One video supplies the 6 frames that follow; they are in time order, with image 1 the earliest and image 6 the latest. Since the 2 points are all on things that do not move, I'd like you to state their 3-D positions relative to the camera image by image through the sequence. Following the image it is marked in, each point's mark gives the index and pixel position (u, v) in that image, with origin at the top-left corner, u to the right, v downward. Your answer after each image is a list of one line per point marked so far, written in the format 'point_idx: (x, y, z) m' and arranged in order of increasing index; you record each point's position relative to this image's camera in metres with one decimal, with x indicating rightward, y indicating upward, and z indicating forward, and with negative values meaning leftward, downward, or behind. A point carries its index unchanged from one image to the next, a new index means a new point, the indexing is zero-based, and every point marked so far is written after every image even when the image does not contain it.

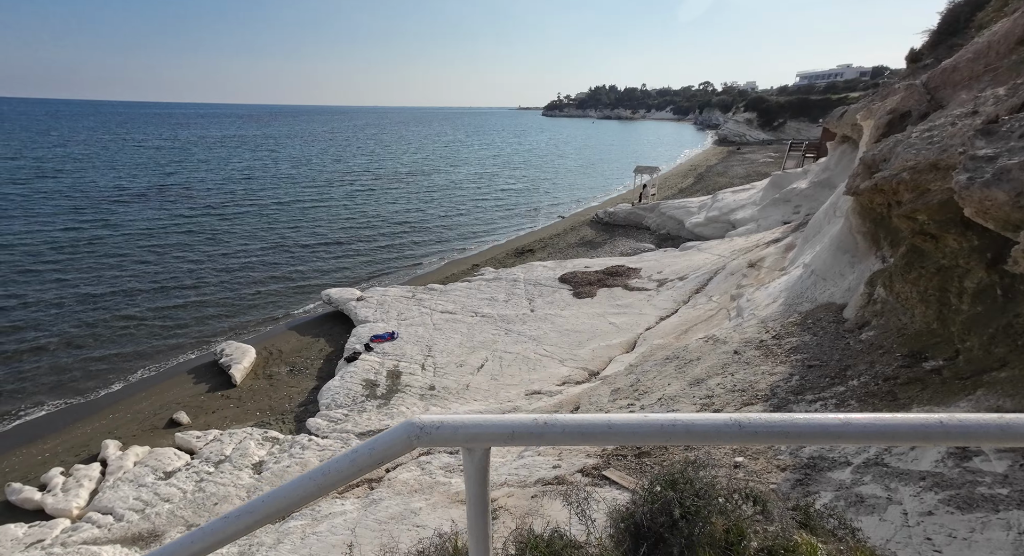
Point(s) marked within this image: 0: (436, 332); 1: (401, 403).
0: (-2.3, -1.6, +13.6) m
1: (-2.4, -2.6, +9.8) m
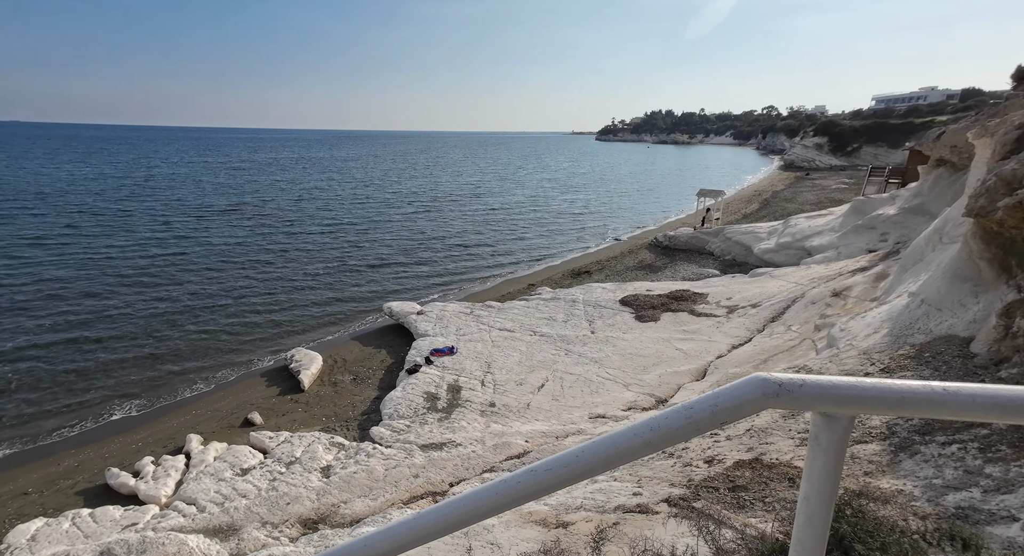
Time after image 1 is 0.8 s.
0: (-0.6, -2.1, +13.7) m
1: (-1.1, -3.0, +9.8) m
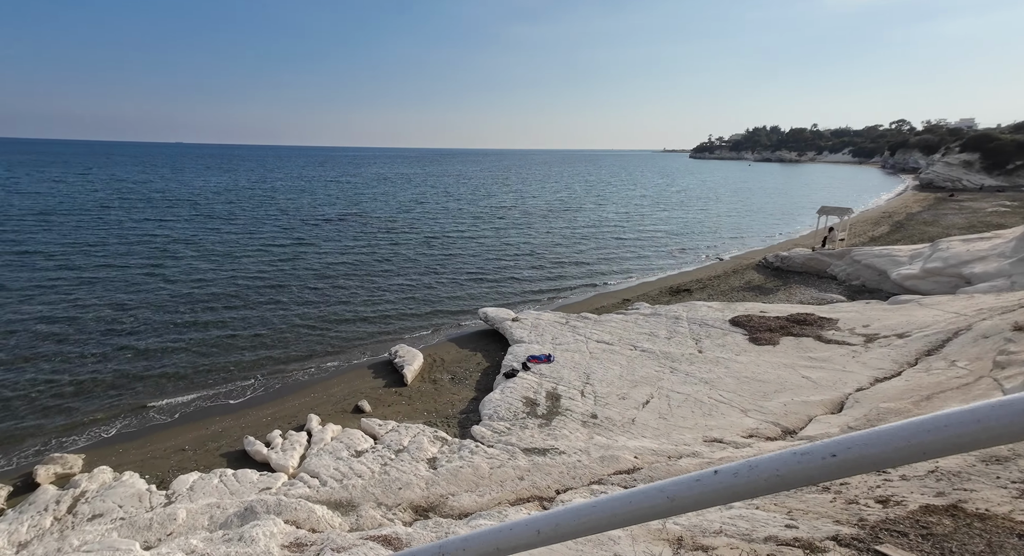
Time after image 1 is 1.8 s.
0: (+2.3, -2.4, +13.4) m
1: (+1.1, -3.1, +9.6) m
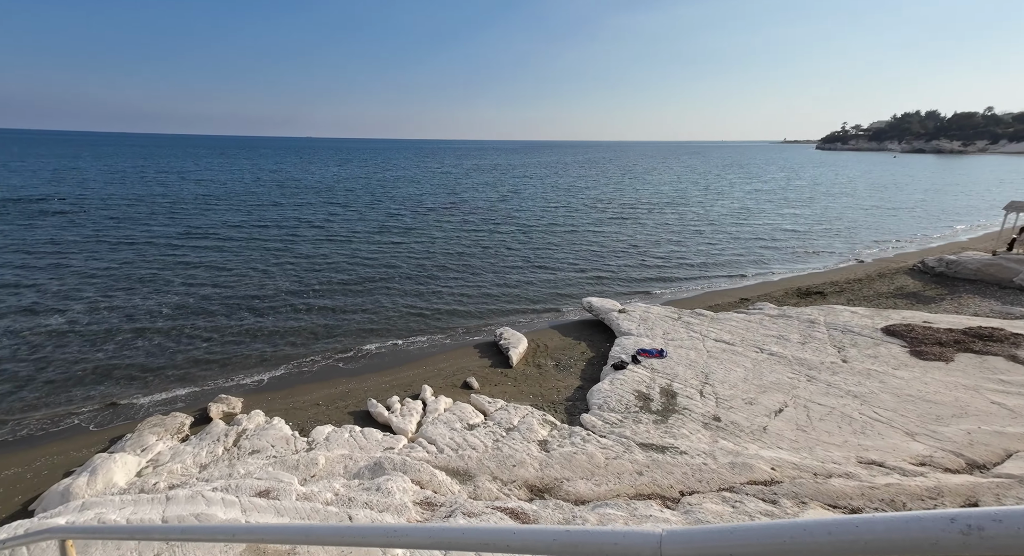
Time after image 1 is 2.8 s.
0: (+5.4, -2.2, +12.4) m
1: (+3.3, -2.9, +9.0) m
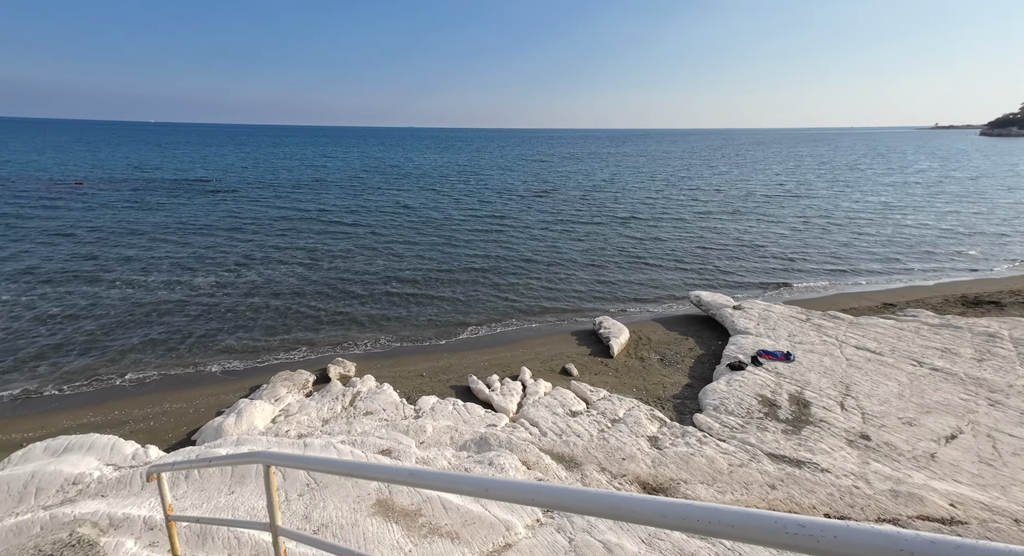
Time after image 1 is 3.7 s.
0: (+8.0, -2.1, +10.8) m
1: (+5.3, -2.7, +7.9) m
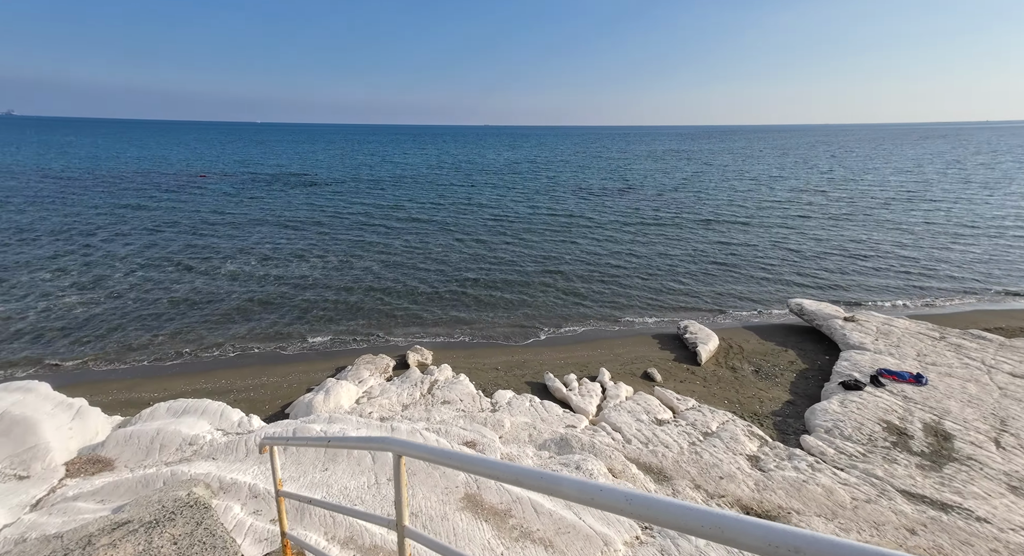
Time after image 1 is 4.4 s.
0: (+9.7, -2.4, +9.1) m
1: (+6.6, -2.9, +6.6) m
